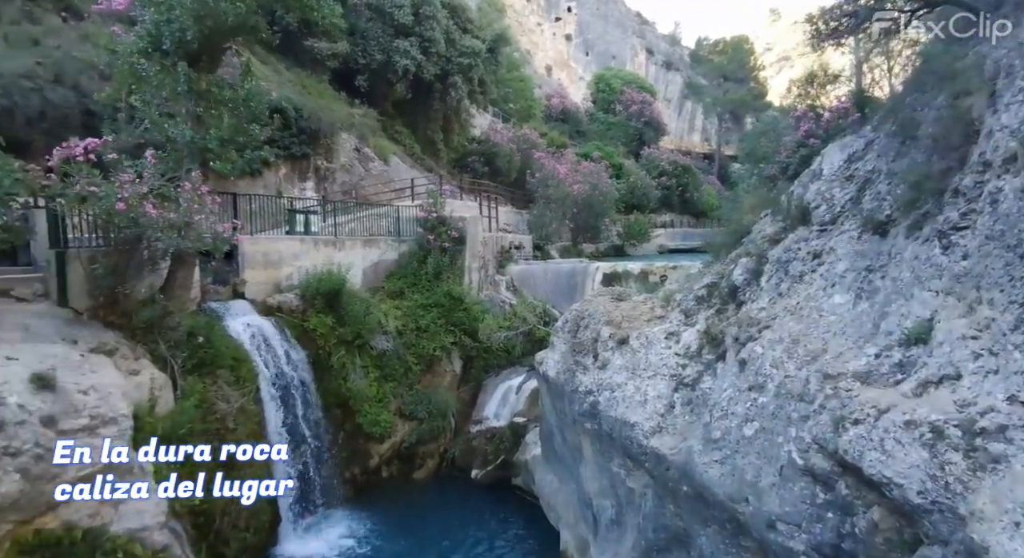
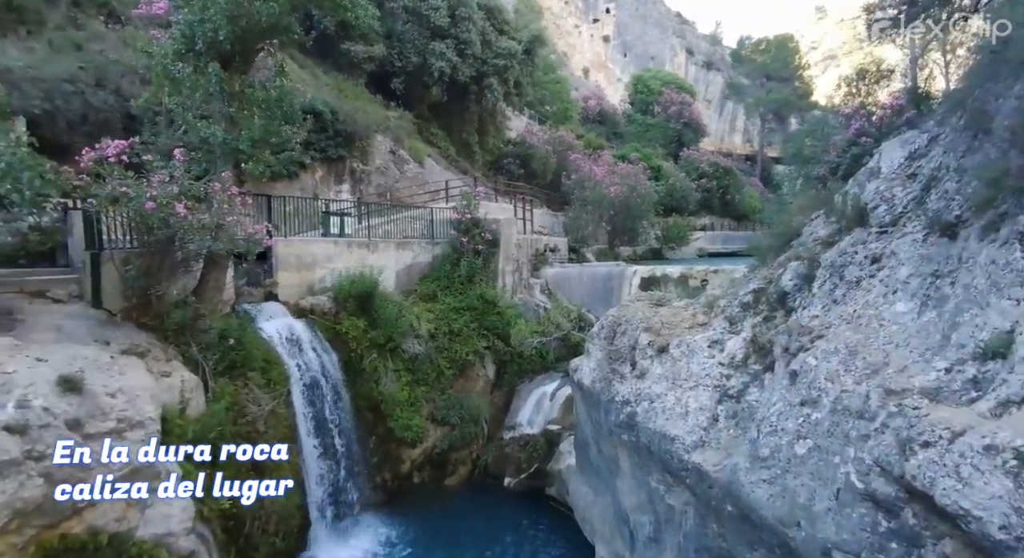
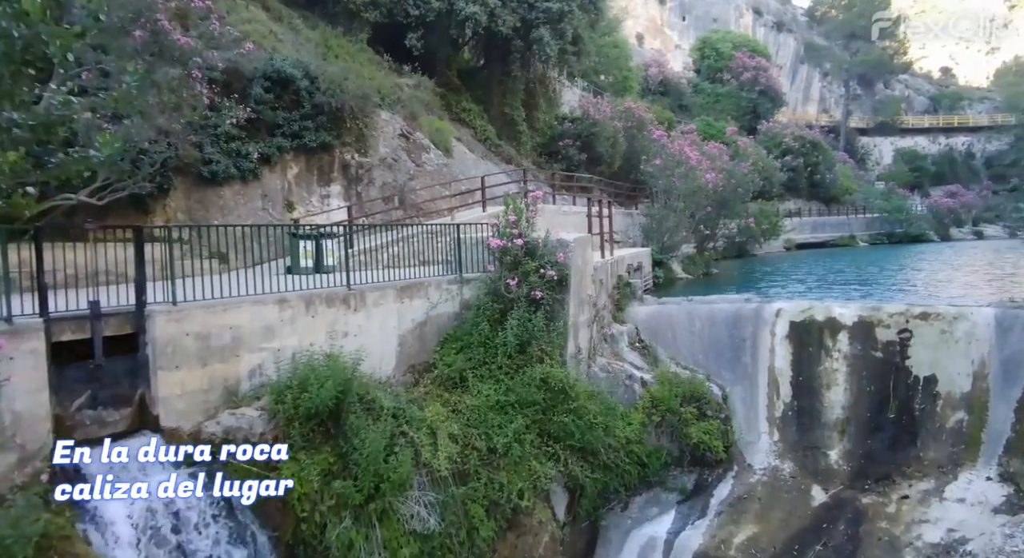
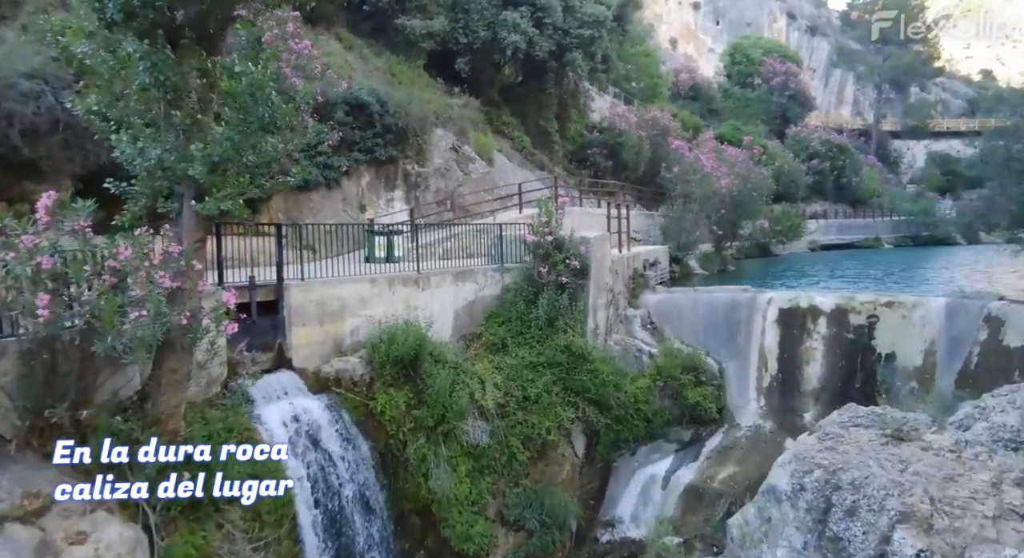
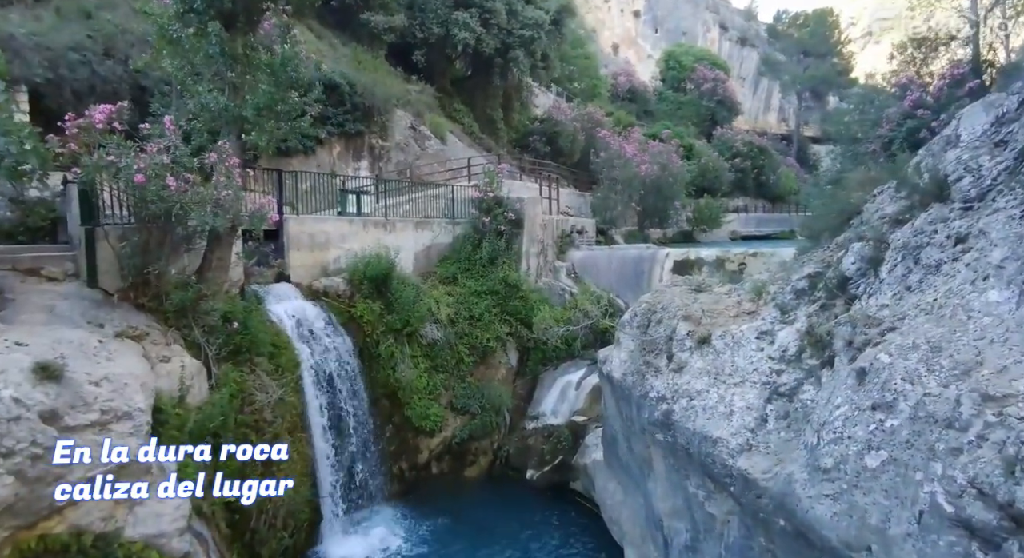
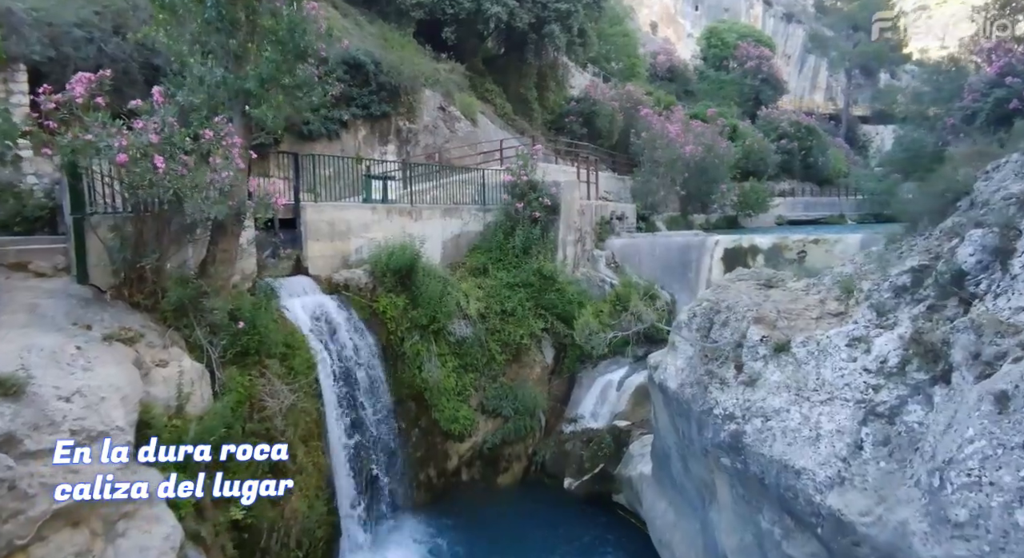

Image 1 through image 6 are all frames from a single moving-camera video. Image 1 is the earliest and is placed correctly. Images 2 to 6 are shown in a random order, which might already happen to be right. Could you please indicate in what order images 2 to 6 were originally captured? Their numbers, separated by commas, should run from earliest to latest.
2, 5, 6, 4, 3
